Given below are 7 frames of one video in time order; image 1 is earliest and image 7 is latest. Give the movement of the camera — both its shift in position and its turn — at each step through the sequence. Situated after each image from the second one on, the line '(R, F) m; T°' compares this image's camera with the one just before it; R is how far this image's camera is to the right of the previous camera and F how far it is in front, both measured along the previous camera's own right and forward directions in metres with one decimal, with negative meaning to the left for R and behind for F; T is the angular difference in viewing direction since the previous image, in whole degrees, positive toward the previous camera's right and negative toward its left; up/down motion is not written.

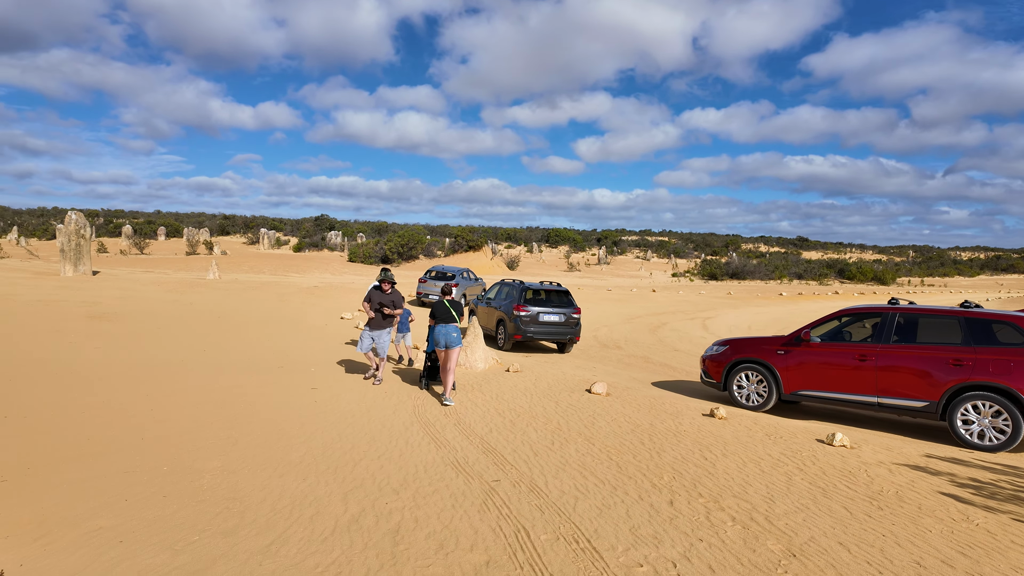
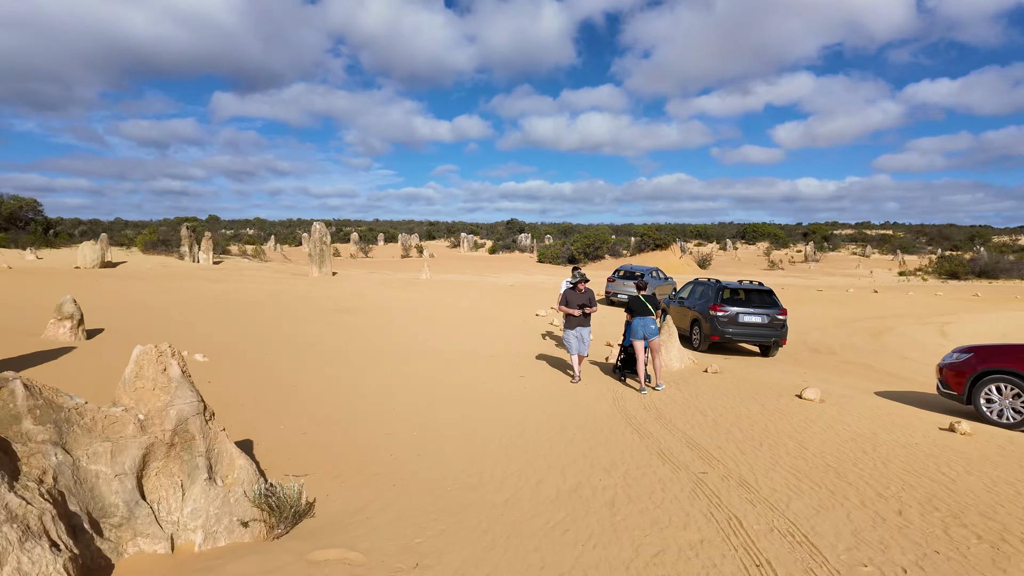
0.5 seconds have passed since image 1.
(-0.2, -0.5) m; -18°
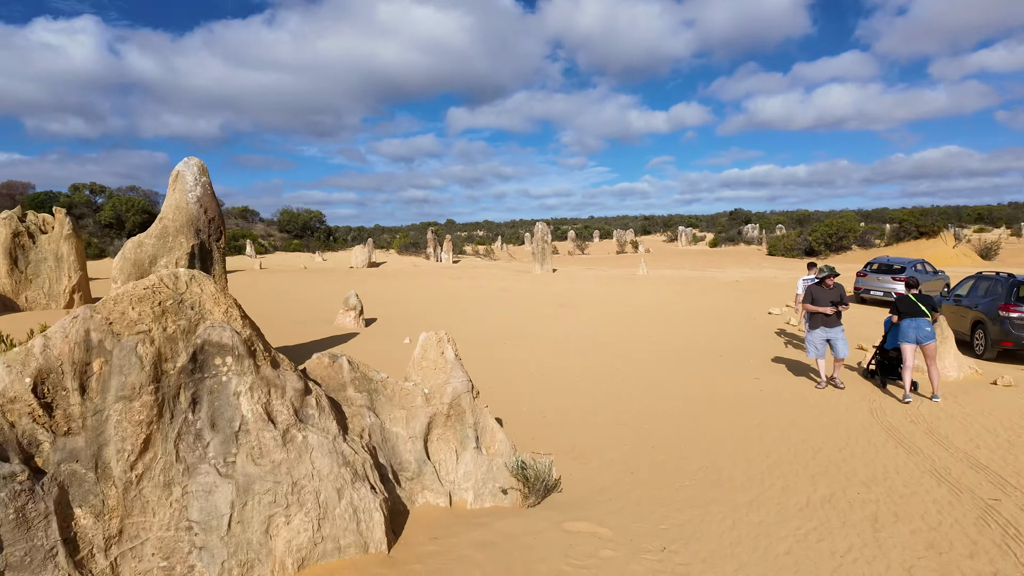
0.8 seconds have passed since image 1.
(-0.1, -0.2) m; -21°
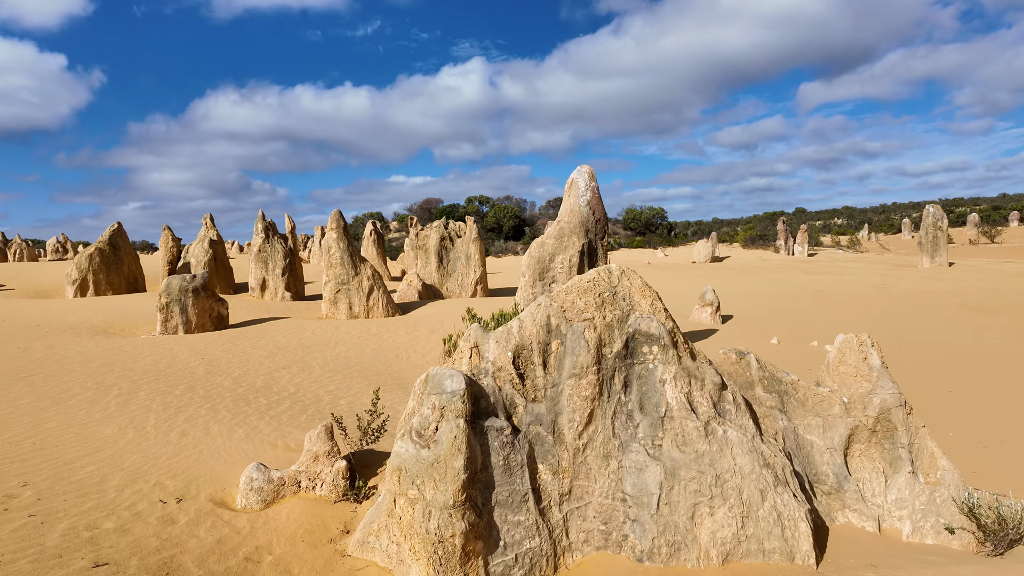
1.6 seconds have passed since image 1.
(-0.5, -0.1) m; -32°
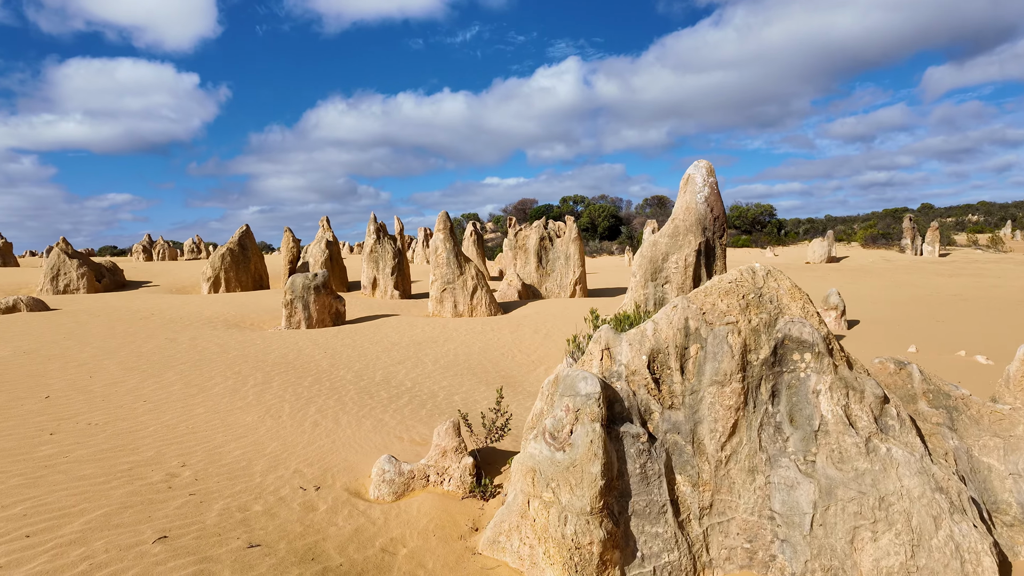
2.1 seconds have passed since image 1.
(-0.3, +0.1) m; -9°
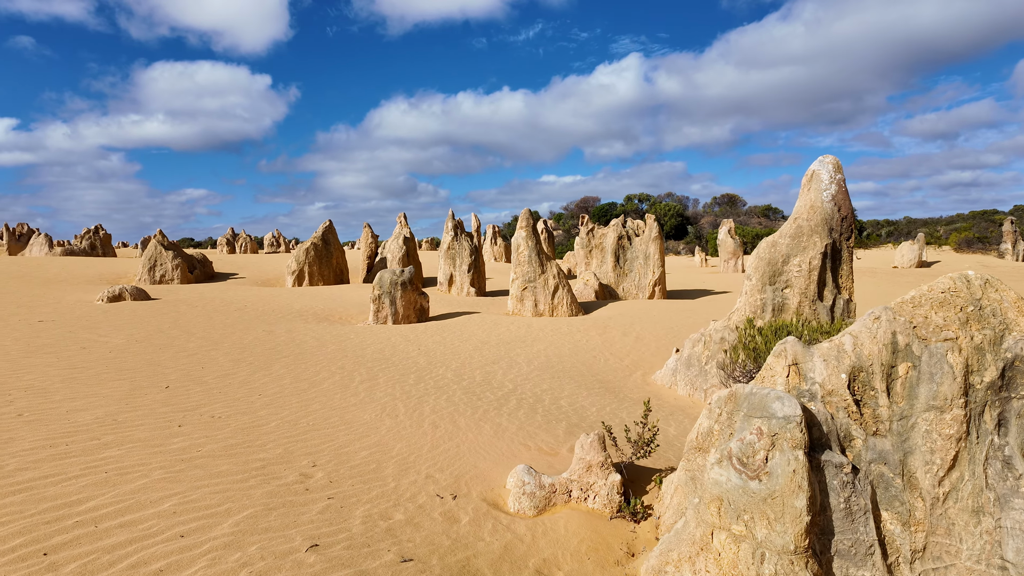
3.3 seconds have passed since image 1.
(-0.7, +0.3) m; -5°
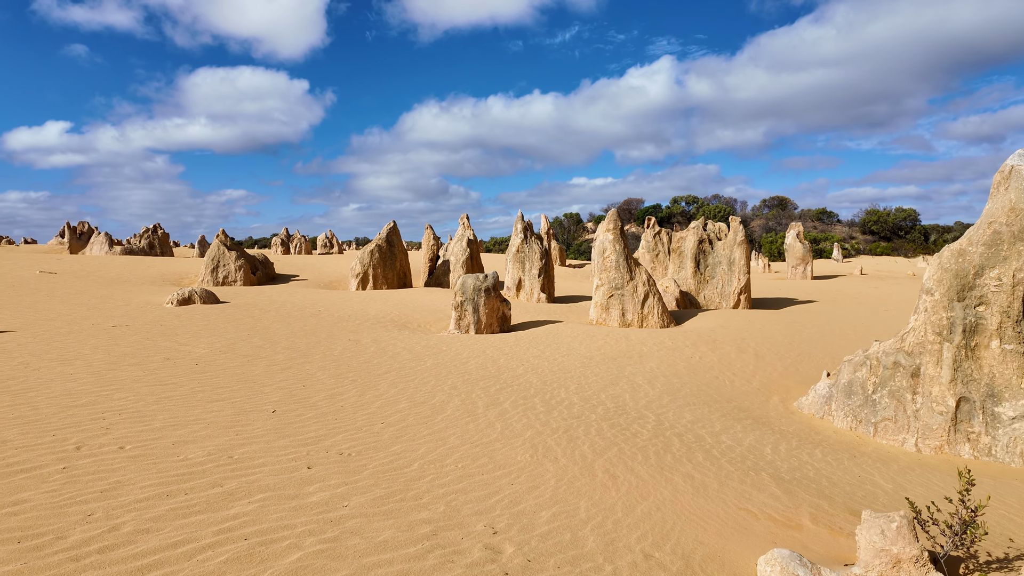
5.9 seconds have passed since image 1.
(-1.3, +1.1) m; -3°
